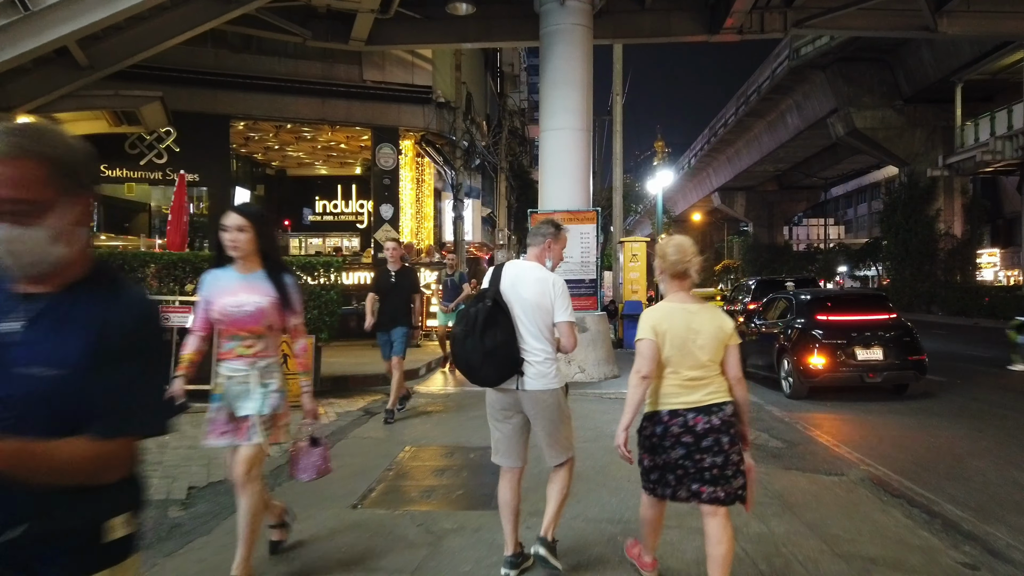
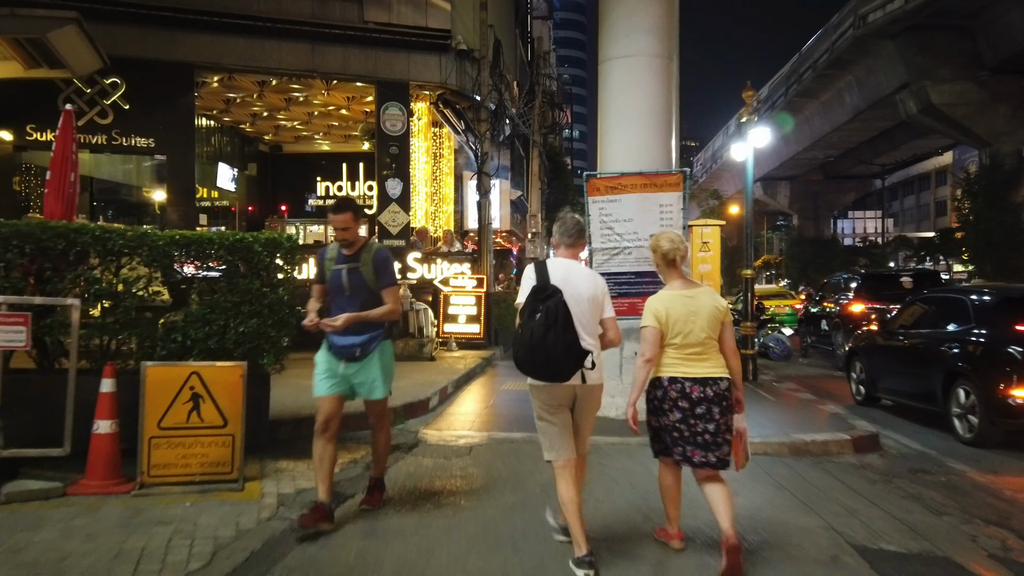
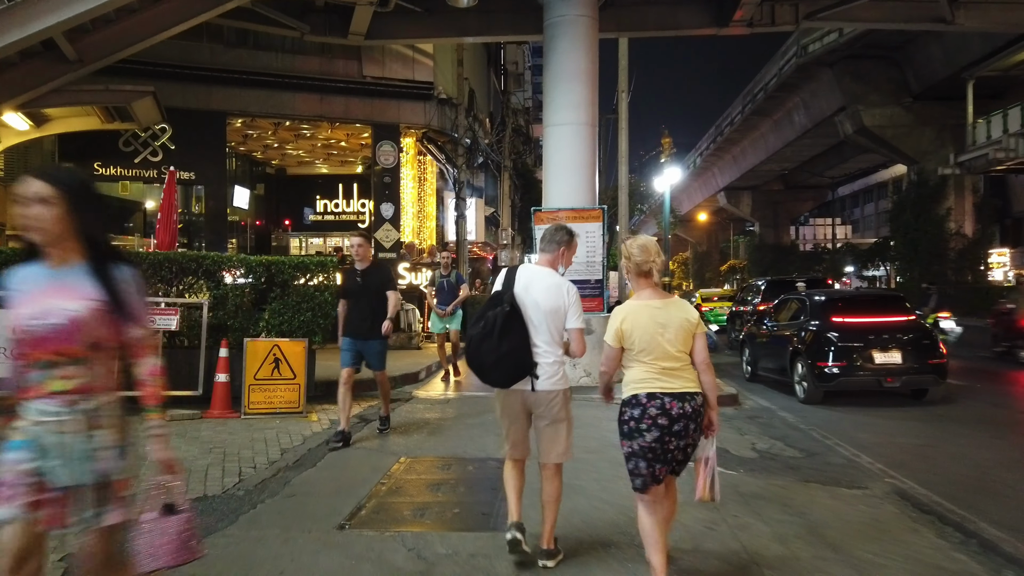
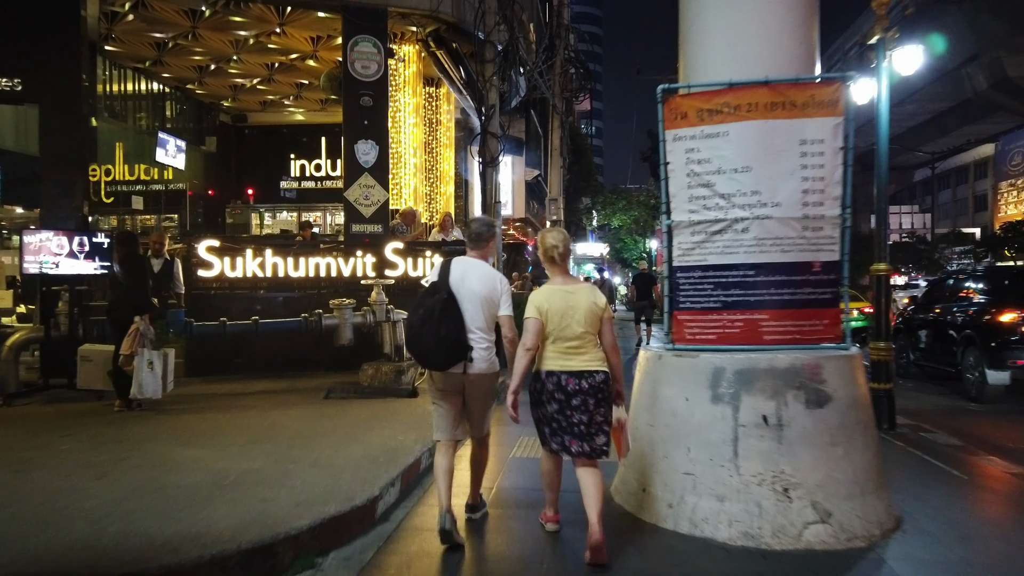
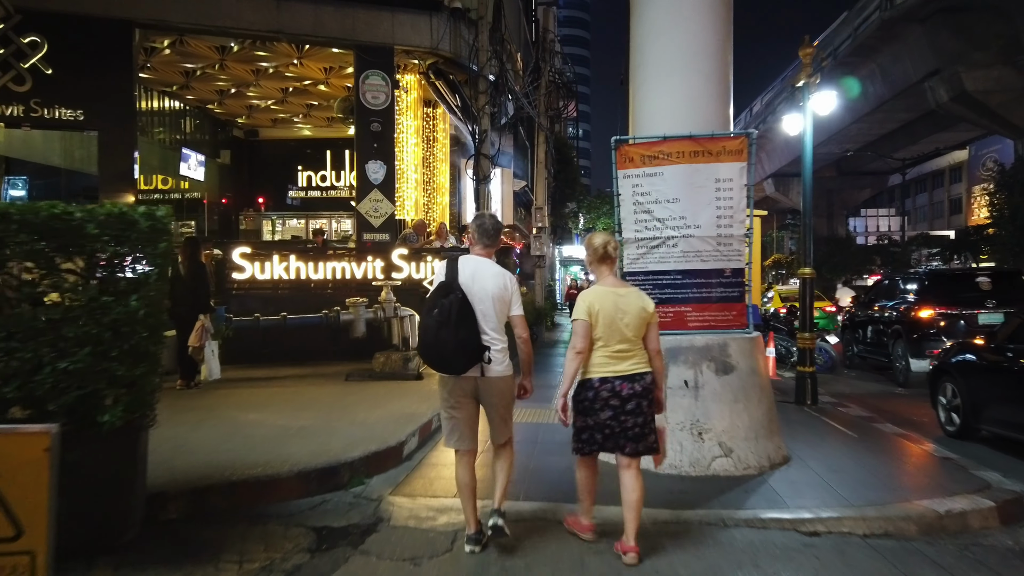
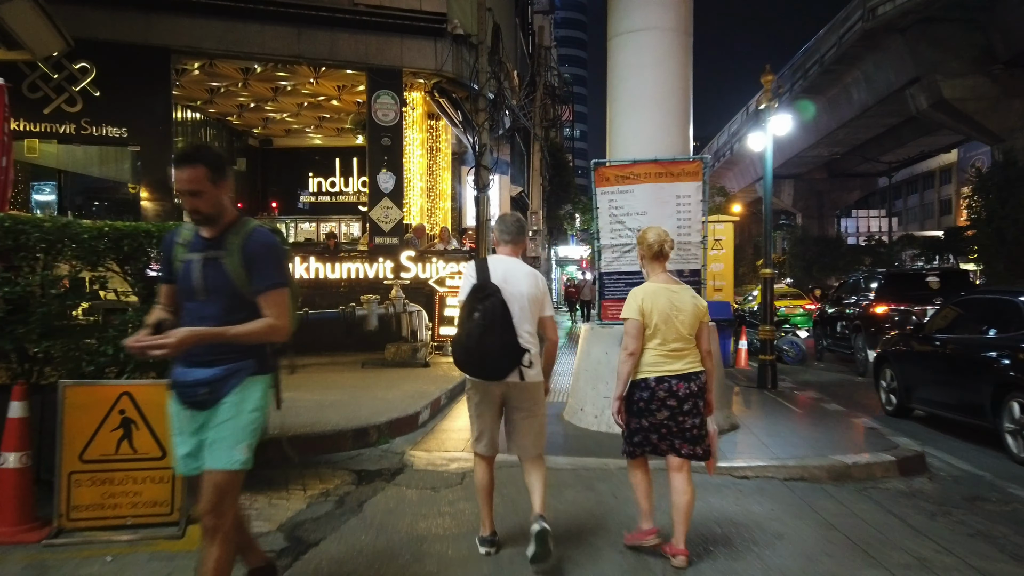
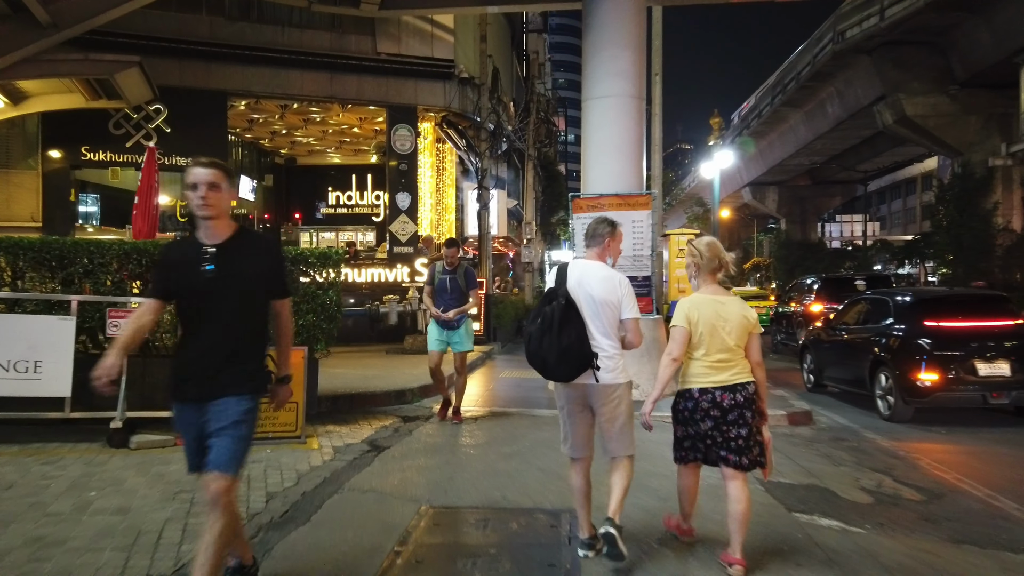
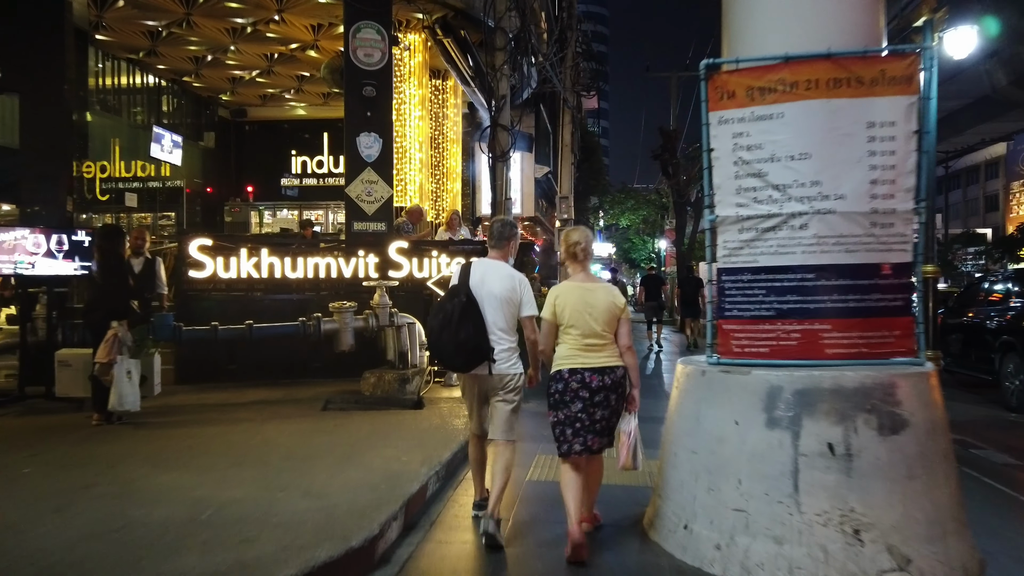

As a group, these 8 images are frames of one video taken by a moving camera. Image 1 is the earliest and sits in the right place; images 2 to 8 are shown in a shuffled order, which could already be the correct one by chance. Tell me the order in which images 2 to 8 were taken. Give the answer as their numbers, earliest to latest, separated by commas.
3, 7, 2, 6, 5, 4, 8
